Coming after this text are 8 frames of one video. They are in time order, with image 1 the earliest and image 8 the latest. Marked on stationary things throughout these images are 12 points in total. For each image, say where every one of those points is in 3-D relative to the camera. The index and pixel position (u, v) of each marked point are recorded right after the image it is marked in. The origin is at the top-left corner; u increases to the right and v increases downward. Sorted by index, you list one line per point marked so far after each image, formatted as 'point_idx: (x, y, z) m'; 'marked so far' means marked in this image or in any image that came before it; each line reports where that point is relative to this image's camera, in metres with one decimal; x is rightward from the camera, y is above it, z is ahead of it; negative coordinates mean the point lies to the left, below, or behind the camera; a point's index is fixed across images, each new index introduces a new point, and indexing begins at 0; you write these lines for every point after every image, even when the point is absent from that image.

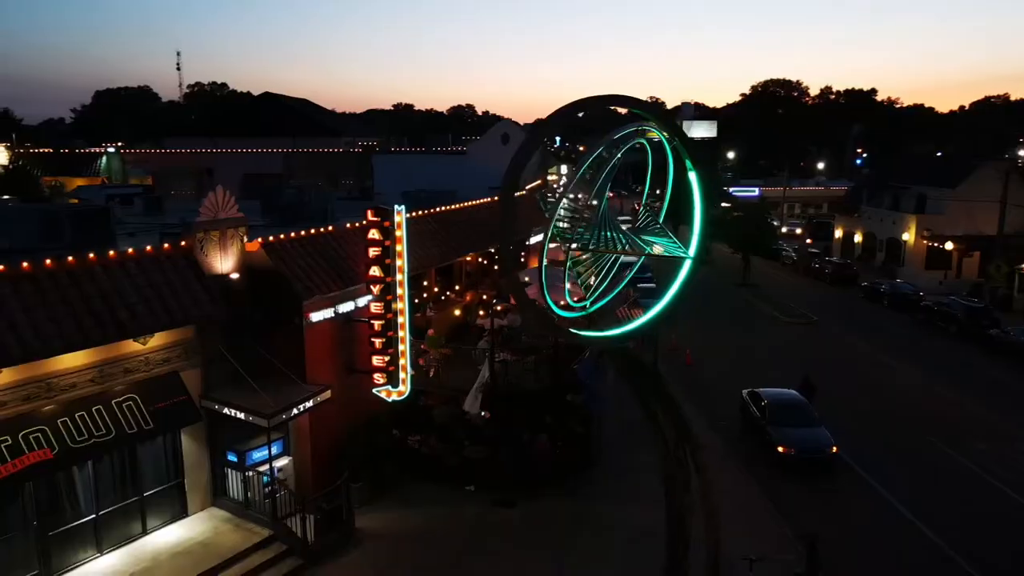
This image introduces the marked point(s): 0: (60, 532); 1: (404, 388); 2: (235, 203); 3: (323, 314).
0: (-6.7, -3.6, +10.8) m
1: (-1.9, -1.8, +13.7) m
2: (-4.8, +1.5, +12.7) m
3: (-3.5, -0.5, +13.5) m
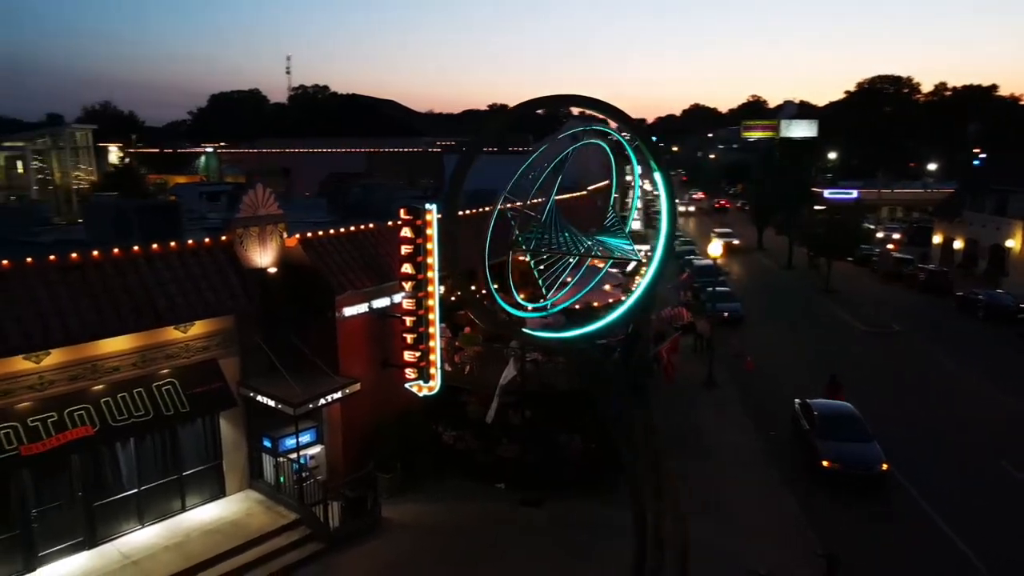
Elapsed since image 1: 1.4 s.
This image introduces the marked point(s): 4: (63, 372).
0: (-6.5, -3.4, +11.7) m
1: (-1.4, -1.8, +13.9) m
2: (-4.3, +1.6, +13.3) m
3: (-3.0, -0.4, +13.9) m
4: (-6.8, -1.3, +11.0) m
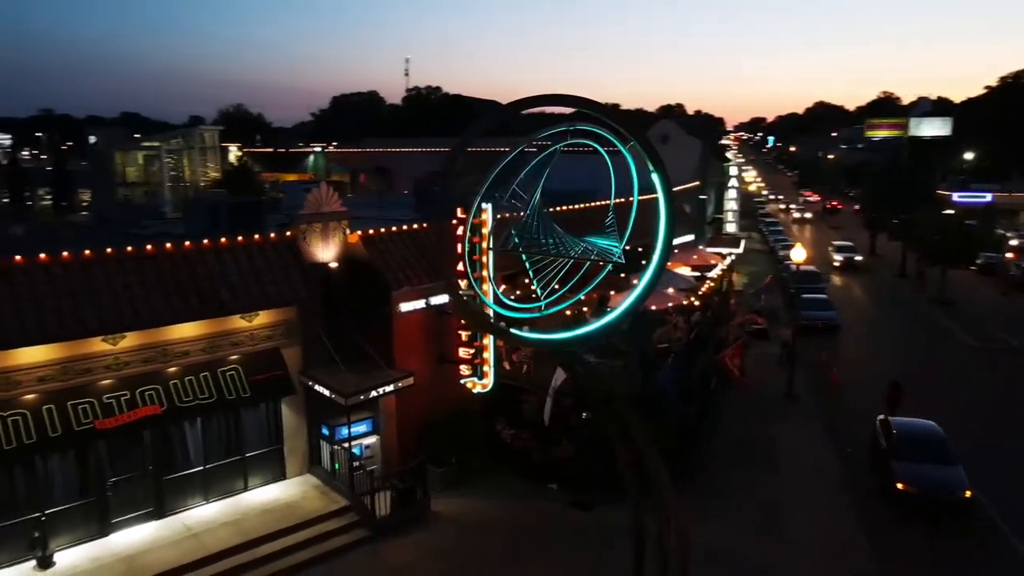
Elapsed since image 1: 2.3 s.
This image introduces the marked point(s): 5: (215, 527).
0: (-5.8, -3.3, +12.6) m
1: (-0.4, -1.8, +14.0) m
2: (-3.3, +1.7, +13.8) m
3: (-1.9, -0.3, +14.2) m
4: (-6.1, -1.1, +11.9) m
5: (-5.0, -4.0, +12.3) m
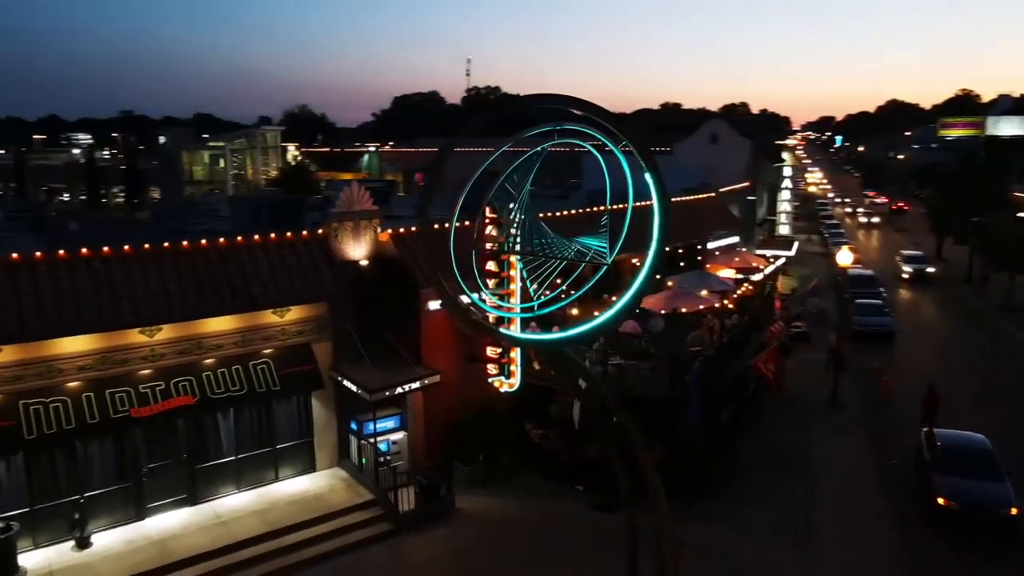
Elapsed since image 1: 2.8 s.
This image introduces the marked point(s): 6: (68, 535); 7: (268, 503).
0: (-5.5, -3.2, +13.0) m
1: (+0.1, -1.7, +14.1) m
2: (-2.7, +1.8, +14.1) m
3: (-1.4, -0.3, +14.4) m
4: (-5.7, -1.0, +12.4) m
5: (-4.6, -3.9, +12.7) m
6: (-7.2, -4.0, +11.8) m
7: (-4.4, -3.9, +13.1) m
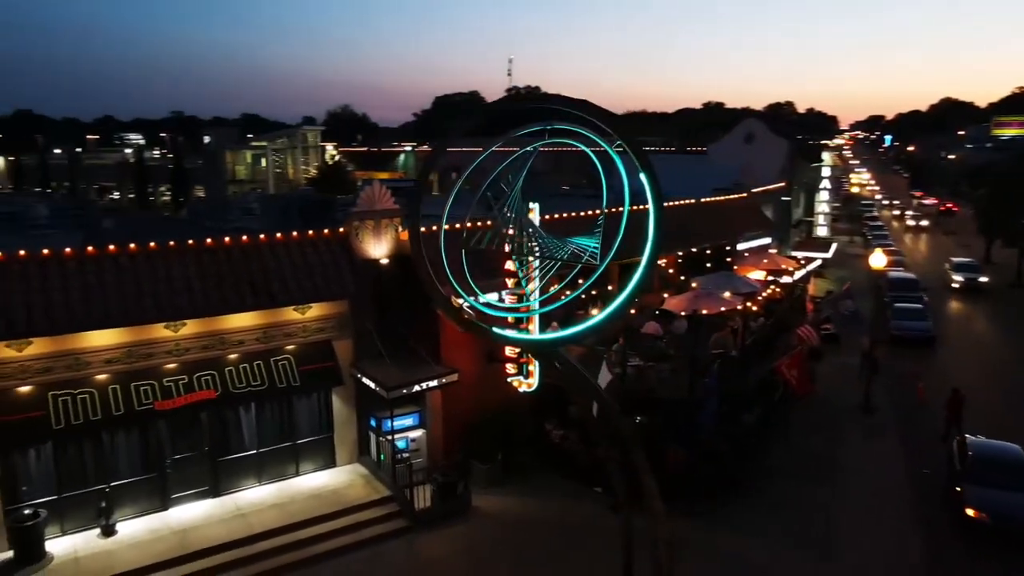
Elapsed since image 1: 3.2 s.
0: (-5.2, -3.1, +13.3) m
1: (+0.4, -1.7, +14.0) m
2: (-2.3, +1.8, +14.2) m
3: (-1.0, -0.3, +14.4) m
4: (-5.5, -0.9, +12.7) m
5: (-4.4, -3.9, +12.9) m
6: (-6.9, -3.9, +12.2) m
7: (-4.1, -3.8, +13.3) m
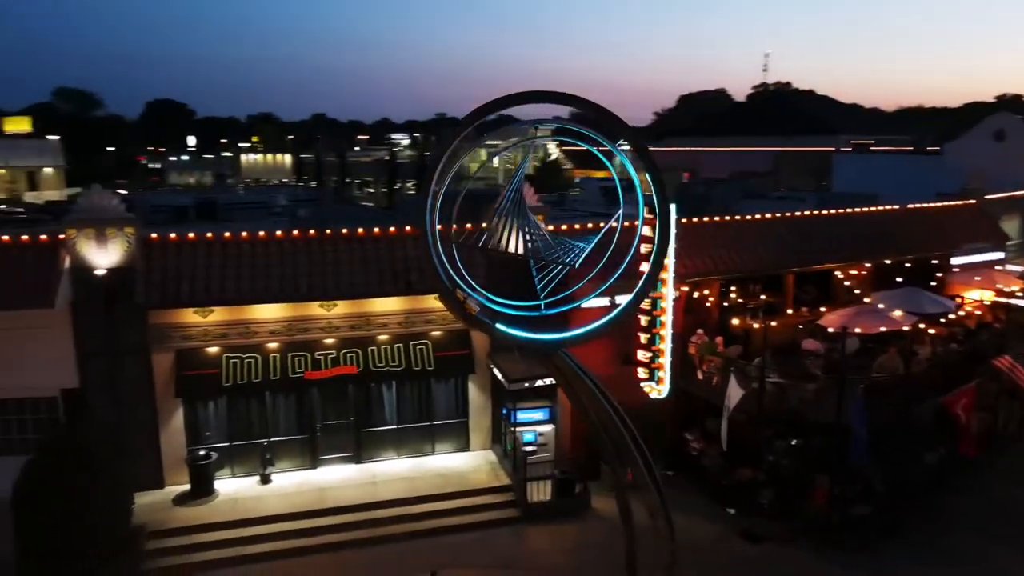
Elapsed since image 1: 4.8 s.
0: (-2.8, -2.8, +14.6) m
1: (+2.8, -1.8, +13.5) m
2: (+0.4, +1.9, +14.5) m
3: (+1.7, -0.3, +14.3) m
4: (-3.2, -0.6, +14.0) m
5: (-2.2, -3.7, +14.0) m
6: (-4.9, -3.5, +14.1) m
7: (-1.8, -3.6, +14.3) m
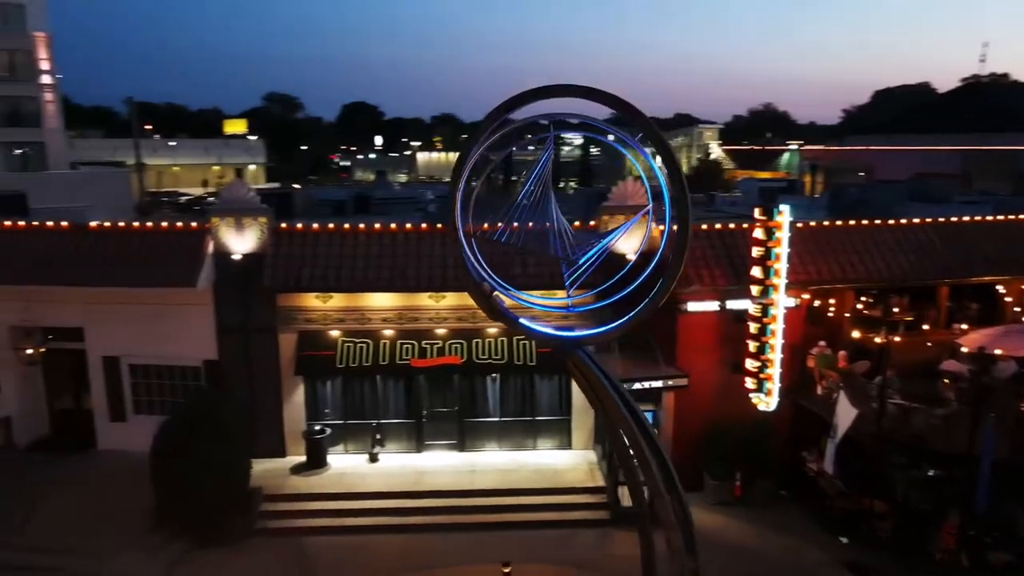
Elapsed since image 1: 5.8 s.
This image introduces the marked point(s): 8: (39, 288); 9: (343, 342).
0: (-0.8, -2.7, +15.0) m
1: (+4.5, -1.9, +12.7) m
2: (+2.6, +1.9, +14.1) m
3: (+3.6, -0.3, +13.7) m
4: (-1.1, -0.5, +14.5) m
5: (-0.4, -3.6, +14.3) m
6: (-3.0, -3.3, +14.9) m
7: (+0.1, -3.5, +14.5) m
8: (-9.4, 0.0, +14.6) m
9: (-3.3, -1.1, +14.3) m
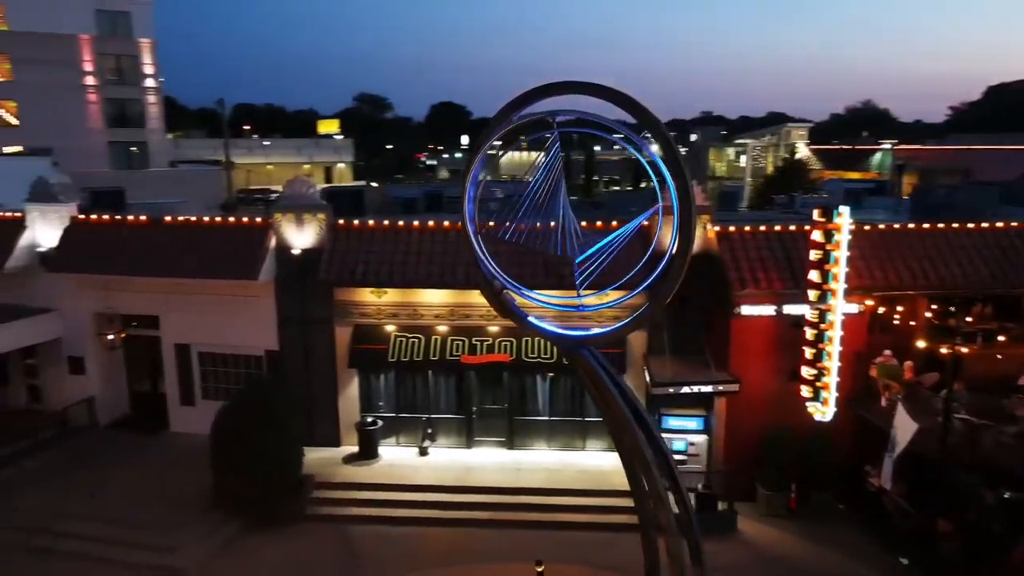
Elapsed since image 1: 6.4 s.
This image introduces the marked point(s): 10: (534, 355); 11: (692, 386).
0: (+0.2, -2.7, +15.0) m
1: (+5.2, -2.0, +12.2) m
2: (+3.6, +1.8, +13.8) m
3: (+4.5, -0.4, +13.2) m
4: (-0.1, -0.4, +14.6) m
5: (+0.5, -3.5, +14.2) m
6: (-1.9, -3.2, +15.2) m
7: (+1.0, -3.5, +14.4) m
8: (-8.3, +0.2, +15.6) m
9: (-2.3, -1.0, +14.6) m
10: (+0.4, -1.3, +14.3) m
11: (+3.2, -1.7, +12.9) m
